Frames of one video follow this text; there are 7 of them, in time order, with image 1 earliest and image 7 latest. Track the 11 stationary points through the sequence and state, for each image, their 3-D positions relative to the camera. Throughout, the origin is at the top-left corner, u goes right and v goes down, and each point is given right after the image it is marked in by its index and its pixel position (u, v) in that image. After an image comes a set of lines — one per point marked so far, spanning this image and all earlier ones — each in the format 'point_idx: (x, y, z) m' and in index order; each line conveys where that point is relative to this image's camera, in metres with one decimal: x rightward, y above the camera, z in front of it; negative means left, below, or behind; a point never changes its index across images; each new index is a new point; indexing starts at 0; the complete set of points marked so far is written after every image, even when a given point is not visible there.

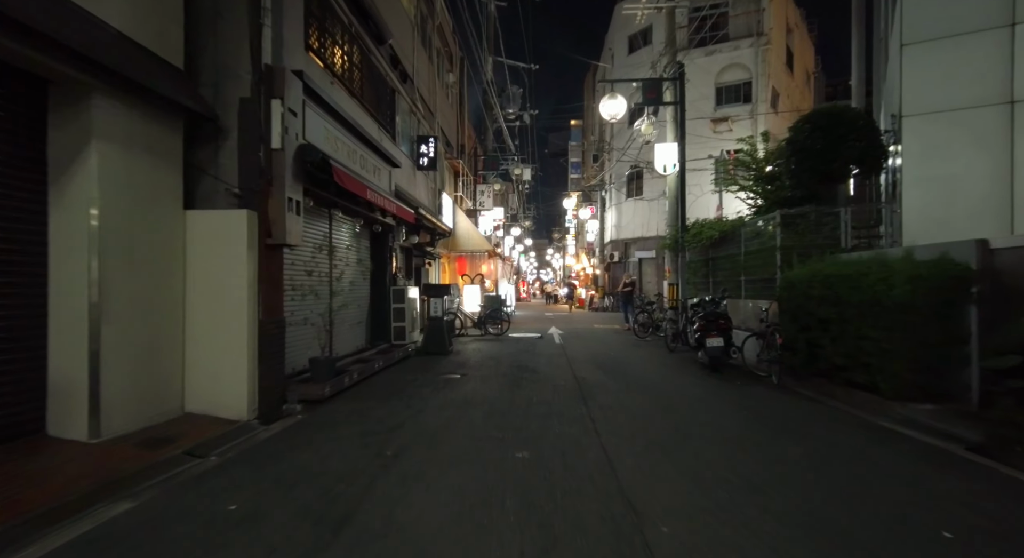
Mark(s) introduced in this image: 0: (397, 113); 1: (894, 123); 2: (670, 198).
0: (-2.9, +4.2, +14.3) m
1: (+7.2, +2.9, +10.7) m
2: (+4.5, +2.3, +16.2) m
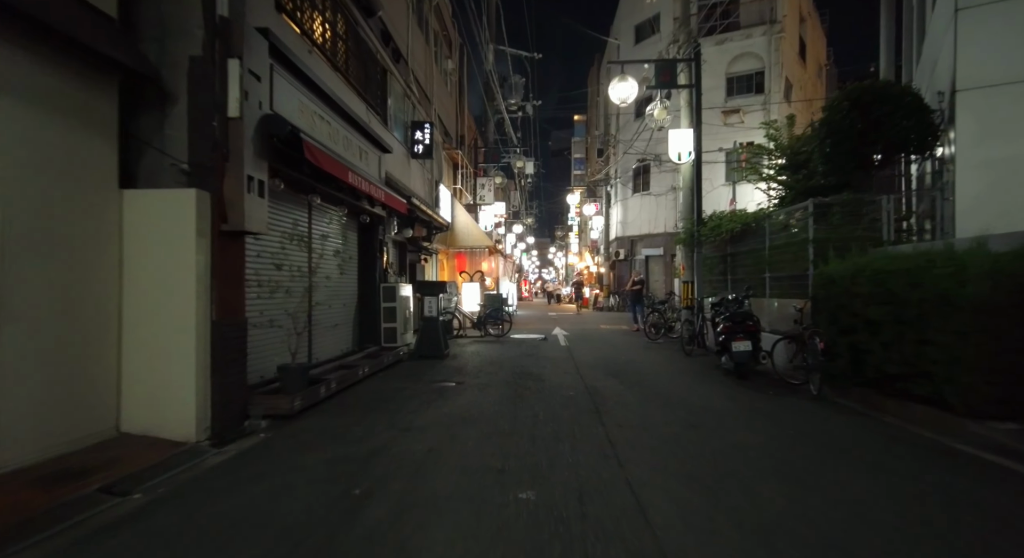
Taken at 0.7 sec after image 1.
0: (-2.9, +4.3, +13.2) m
1: (+7.2, +3.0, +9.6) m
2: (+4.6, +2.4, +15.1) m
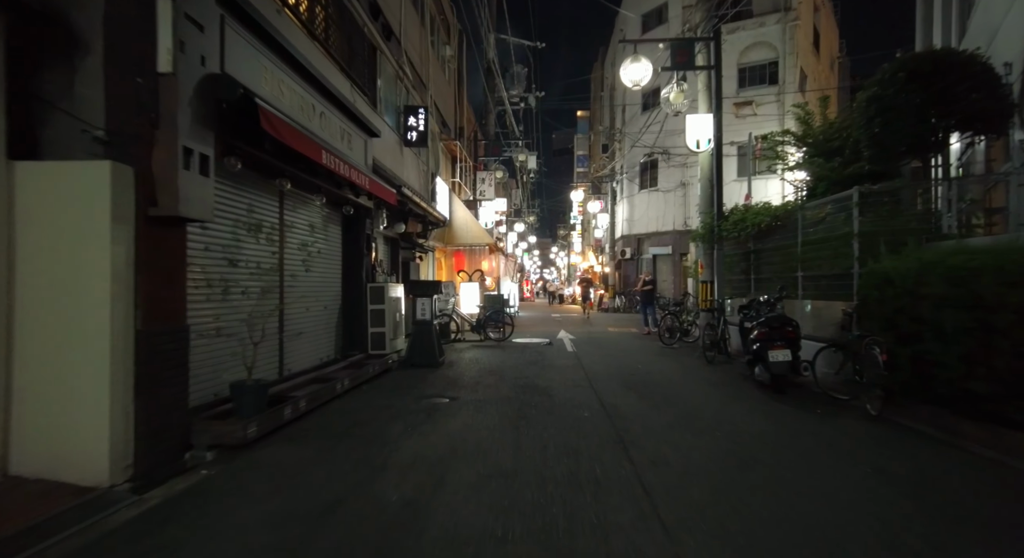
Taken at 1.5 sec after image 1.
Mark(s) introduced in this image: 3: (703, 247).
0: (-2.8, +4.3, +11.9) m
1: (+7.3, +3.0, +8.3) m
2: (+4.6, +2.4, +13.8) m
3: (+4.7, +0.8, +13.8) m
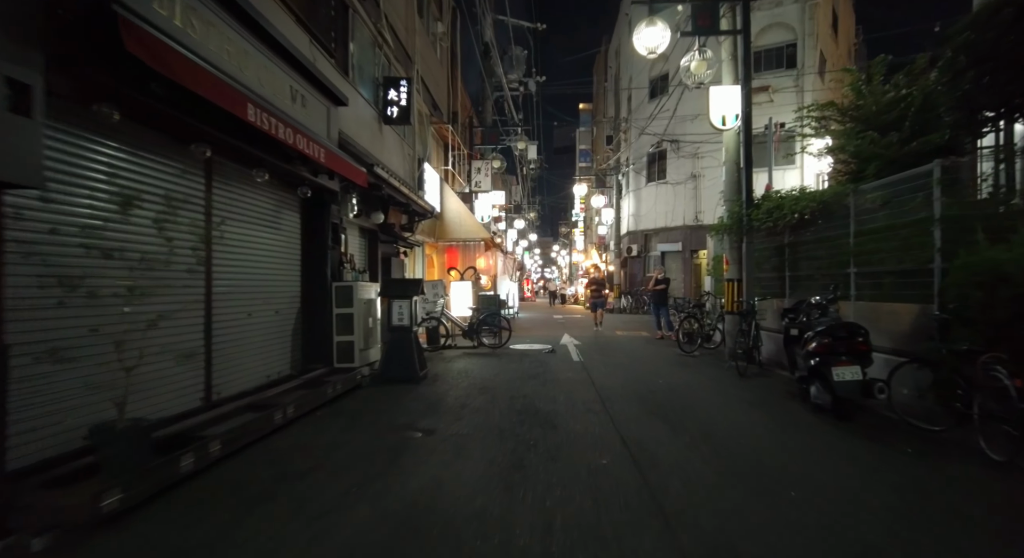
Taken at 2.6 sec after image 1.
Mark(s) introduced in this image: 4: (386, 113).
0: (-2.9, +4.3, +10.2) m
1: (+7.2, +3.1, +6.6) m
2: (+4.5, +2.5, +12.0) m
3: (+4.6, +0.8, +12.0) m
4: (-2.6, +3.4, +11.6) m
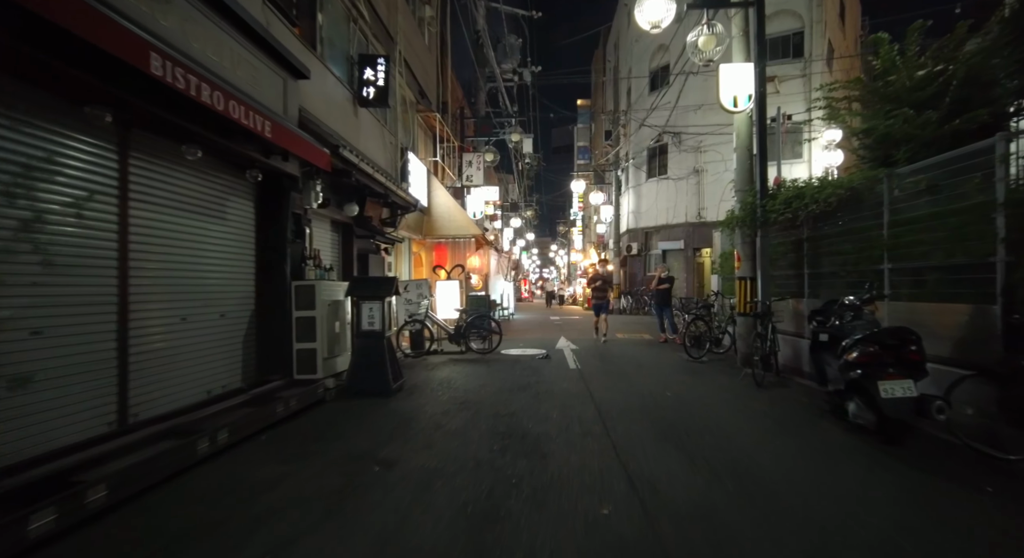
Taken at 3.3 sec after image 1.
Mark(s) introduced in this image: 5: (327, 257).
0: (-3.1, +4.3, +9.1) m
1: (+7.0, +3.1, +5.5) m
2: (+4.3, +2.5, +11.0) m
3: (+4.4, +0.8, +10.9) m
4: (-2.8, +3.4, +10.5) m
5: (-3.1, +0.4, +9.5) m
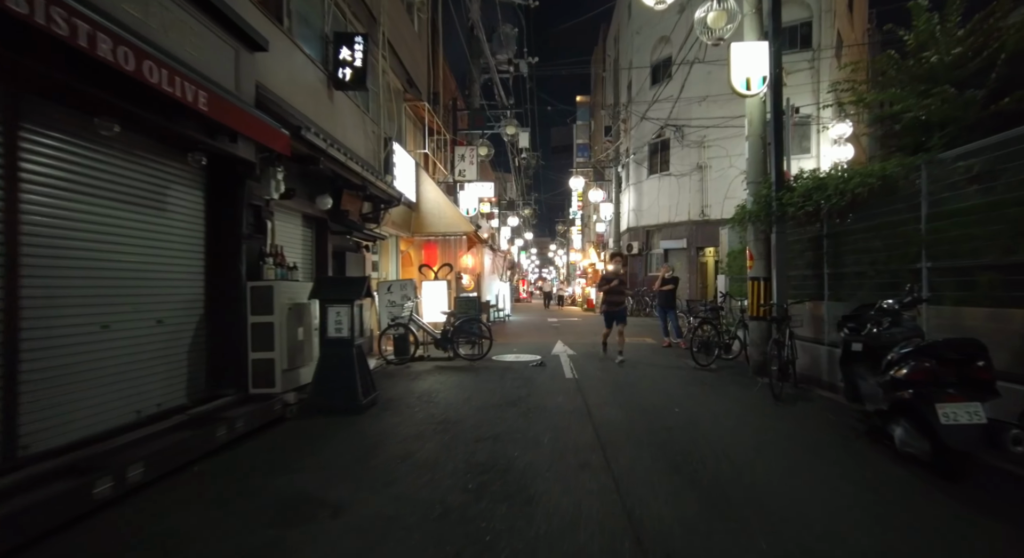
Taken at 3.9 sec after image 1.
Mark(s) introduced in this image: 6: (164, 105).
0: (-3.2, +4.3, +8.1) m
1: (+6.9, +3.1, +4.5) m
2: (+4.2, +2.5, +10.0) m
3: (+4.2, +0.8, +10.0) m
4: (-2.9, +3.4, +9.5) m
5: (-3.3, +0.4, +8.6) m
6: (-3.1, +1.5, +5.1) m
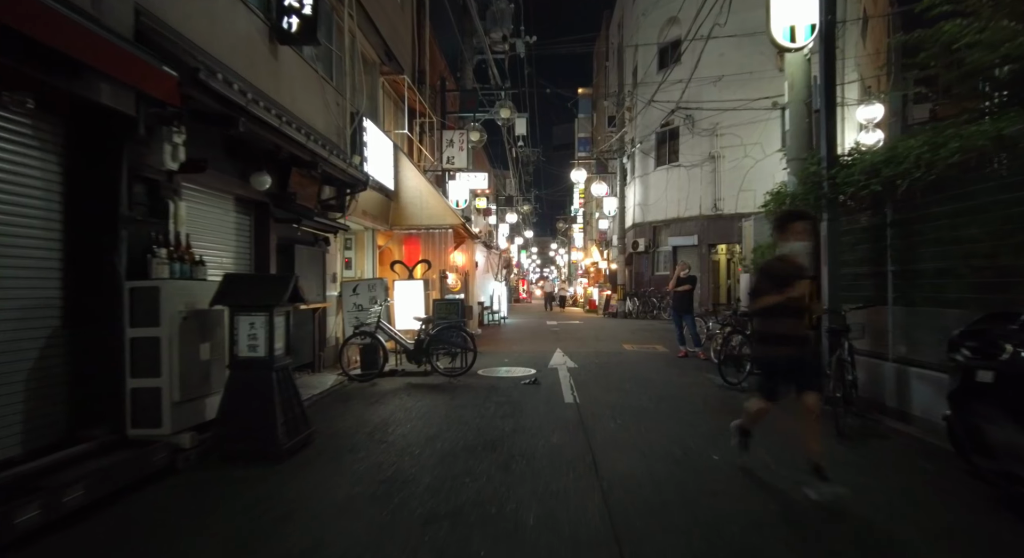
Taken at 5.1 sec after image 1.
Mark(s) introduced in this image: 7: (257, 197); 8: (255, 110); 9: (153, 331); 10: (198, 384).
0: (-3.4, +4.3, +6.3) m
1: (+6.7, +3.1, +2.7) m
2: (+4.0, +2.5, +8.1) m
3: (+4.0, +0.9, +8.1) m
4: (-3.1, +3.4, +7.7) m
5: (-3.5, +0.4, +6.7) m
6: (-3.3, +1.6, +3.2) m
7: (-3.2, +1.0, +7.4) m
8: (-2.7, +1.7, +5.9) m
9: (-3.0, -0.4, +4.8) m
10: (-2.8, -0.9, +5.1) m
